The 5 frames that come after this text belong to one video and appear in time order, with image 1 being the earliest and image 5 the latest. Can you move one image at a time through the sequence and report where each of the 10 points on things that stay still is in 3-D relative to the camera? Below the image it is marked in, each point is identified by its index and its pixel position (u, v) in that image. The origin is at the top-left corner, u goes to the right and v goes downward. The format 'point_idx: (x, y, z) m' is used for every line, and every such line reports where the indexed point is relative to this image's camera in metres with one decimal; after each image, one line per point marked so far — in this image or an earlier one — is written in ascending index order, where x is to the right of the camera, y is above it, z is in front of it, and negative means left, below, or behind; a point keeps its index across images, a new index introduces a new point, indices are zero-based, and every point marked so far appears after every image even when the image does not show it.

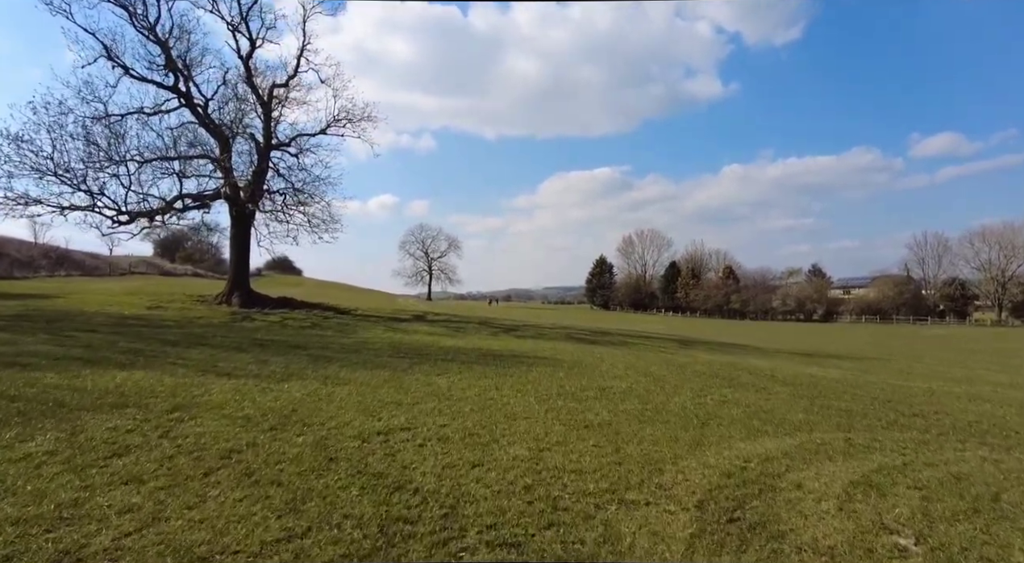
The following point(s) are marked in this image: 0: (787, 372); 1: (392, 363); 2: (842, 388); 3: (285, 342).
0: (+9.1, -3.0, +20.0) m
1: (-2.9, -2.1, +15.1) m
2: (+8.9, -2.9, +16.2) m
3: (-7.0, -1.9, +18.6) m
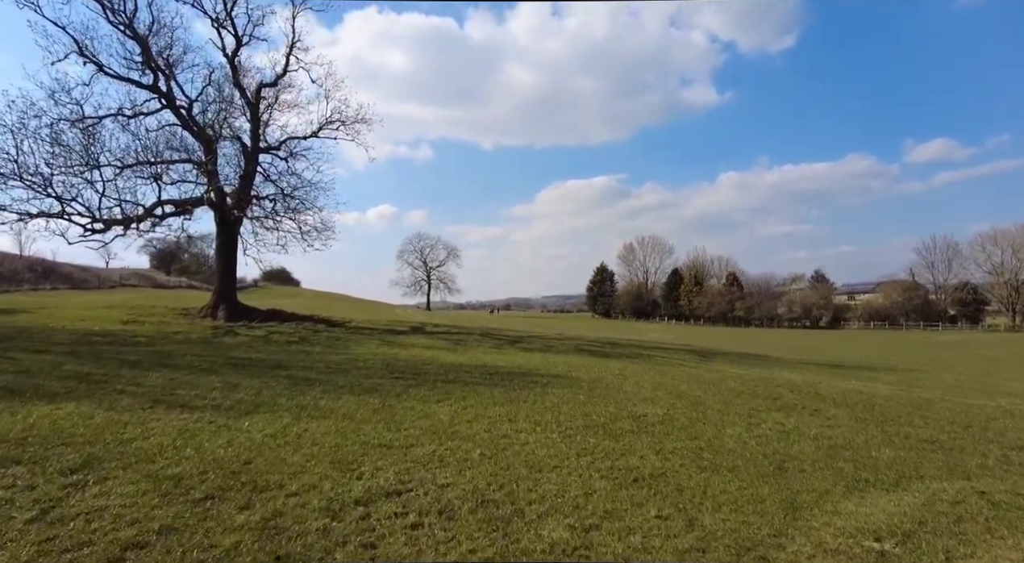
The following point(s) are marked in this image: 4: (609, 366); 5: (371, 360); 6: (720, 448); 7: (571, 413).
0: (+9.4, -3.1, +17.8) m
1: (-2.7, -2.3, +13.0) m
2: (+9.2, -3.0, +14.1) m
3: (-6.8, -2.2, +16.5) m
4: (+3.2, -2.8, +19.9) m
5: (-4.3, -2.4, +18.3) m
6: (+3.0, -2.4, +8.6) m
7: (+1.0, -2.3, +10.7) m
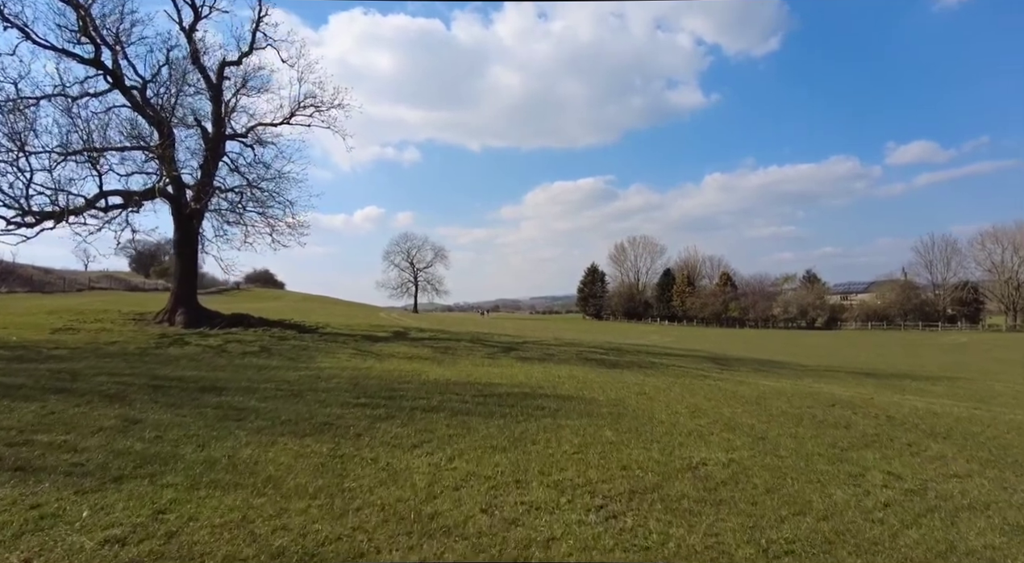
0: (+9.3, -3.1, +14.8) m
1: (-2.6, -2.2, +9.7) m
2: (+9.2, -2.9, +11.0) m
3: (-6.8, -2.2, +13.1) m
4: (+3.1, -2.8, +16.7) m
5: (-4.3, -2.4, +15.0) m
6: (+3.1, -2.3, +5.4) m
7: (+1.1, -2.3, +7.4) m
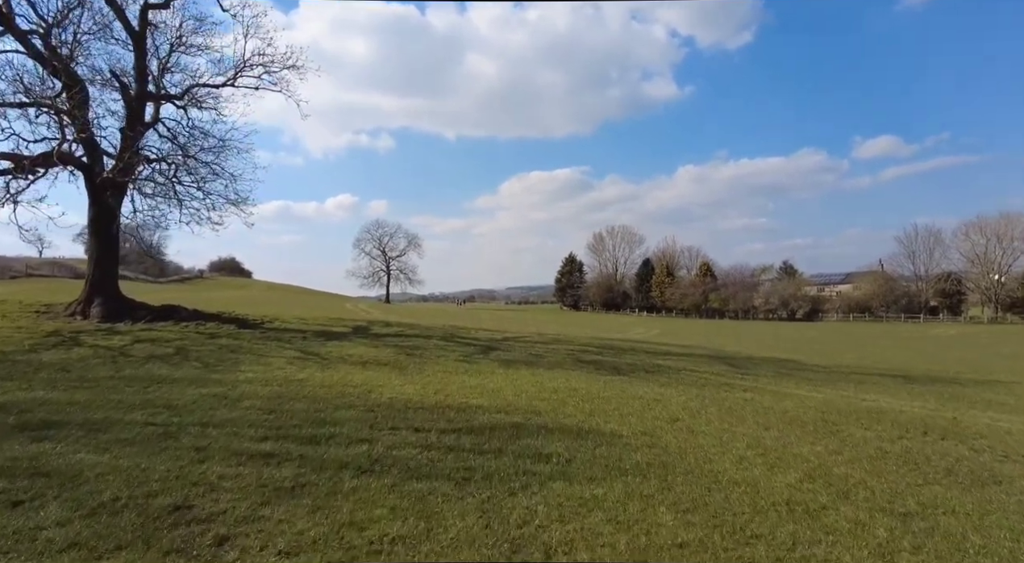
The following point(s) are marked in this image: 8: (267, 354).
0: (+9.0, -2.8, +11.1) m
1: (-2.7, -2.0, +5.5) m
2: (+9.0, -2.7, +7.4) m
3: (-7.0, -1.9, +8.7) m
4: (+2.7, -2.5, +12.8) m
5: (-4.6, -2.1, +10.8) m
6: (+3.2, -2.2, +1.5) m
7: (+1.2, -2.1, +3.4) m
8: (-7.3, -2.1, +18.0) m
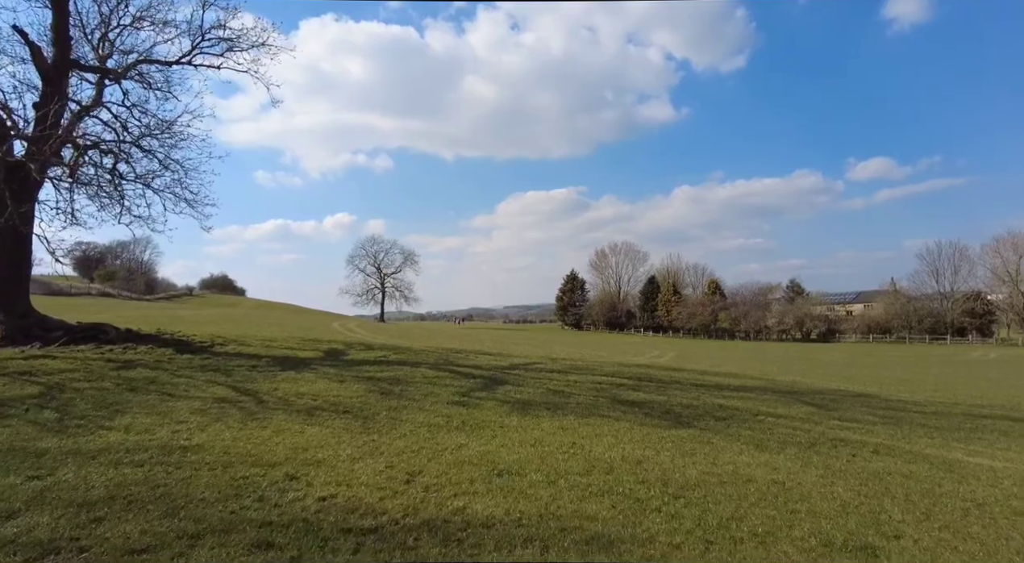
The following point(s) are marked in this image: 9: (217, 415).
0: (+9.4, -2.8, +5.8) m
1: (-2.3, -1.8, +0.2) m
2: (+9.4, -2.6, +2.0) m
3: (-6.6, -1.8, +3.4) m
4: (+3.1, -2.5, +7.5) m
5: (-4.3, -2.1, +5.4) m
6: (+3.6, -1.9, -3.8) m
7: (+1.6, -1.9, -1.9) m
8: (-6.9, -2.3, +12.6) m
9: (-5.3, -2.3, +10.8) m
